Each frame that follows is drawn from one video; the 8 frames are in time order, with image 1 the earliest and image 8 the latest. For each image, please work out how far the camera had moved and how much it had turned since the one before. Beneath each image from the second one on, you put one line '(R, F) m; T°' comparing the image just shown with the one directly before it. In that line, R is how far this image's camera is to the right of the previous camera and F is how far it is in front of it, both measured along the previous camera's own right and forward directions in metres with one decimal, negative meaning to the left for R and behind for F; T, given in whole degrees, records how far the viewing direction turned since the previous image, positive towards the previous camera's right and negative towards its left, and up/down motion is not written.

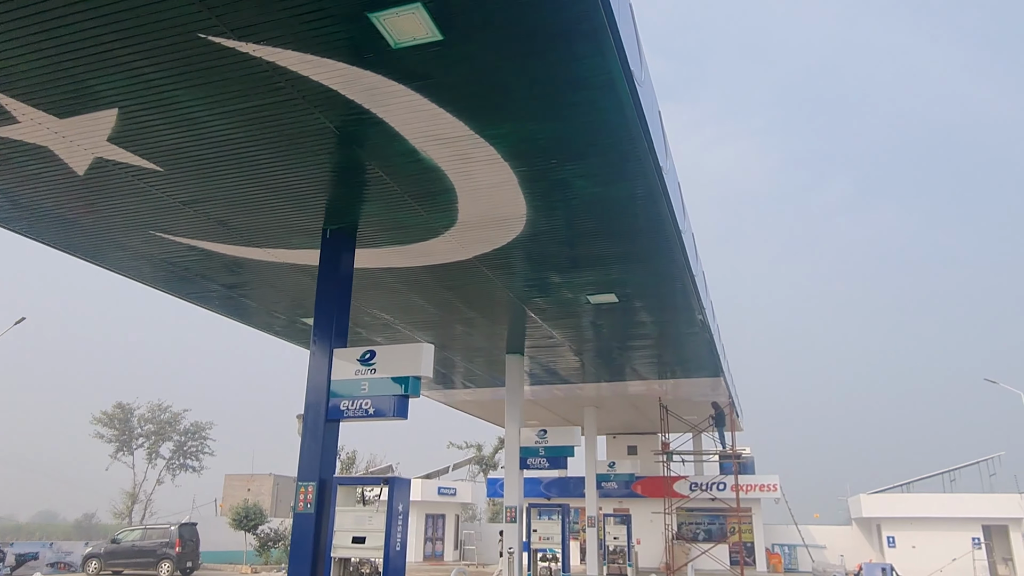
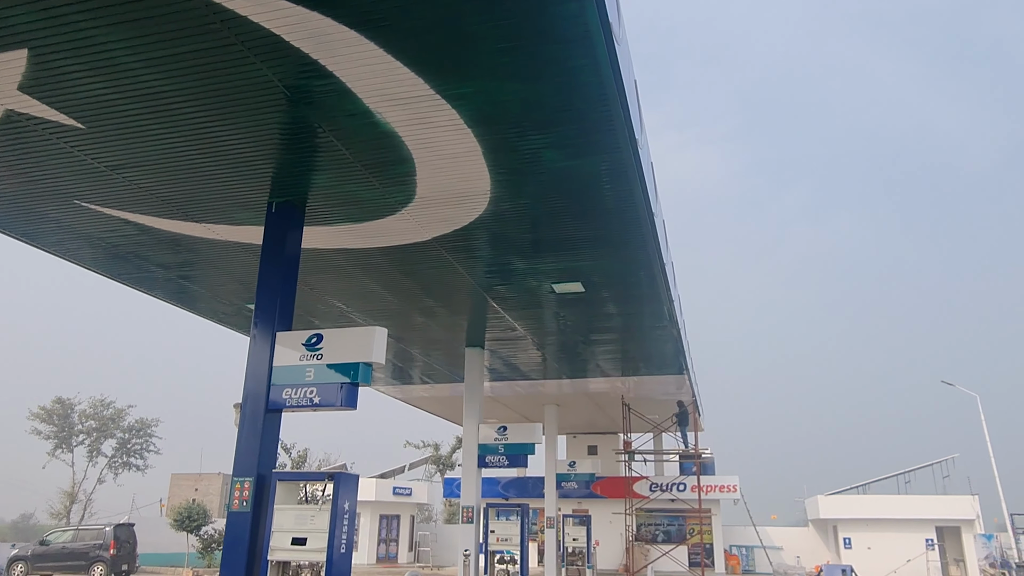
(0.0, +0.6) m; +3°
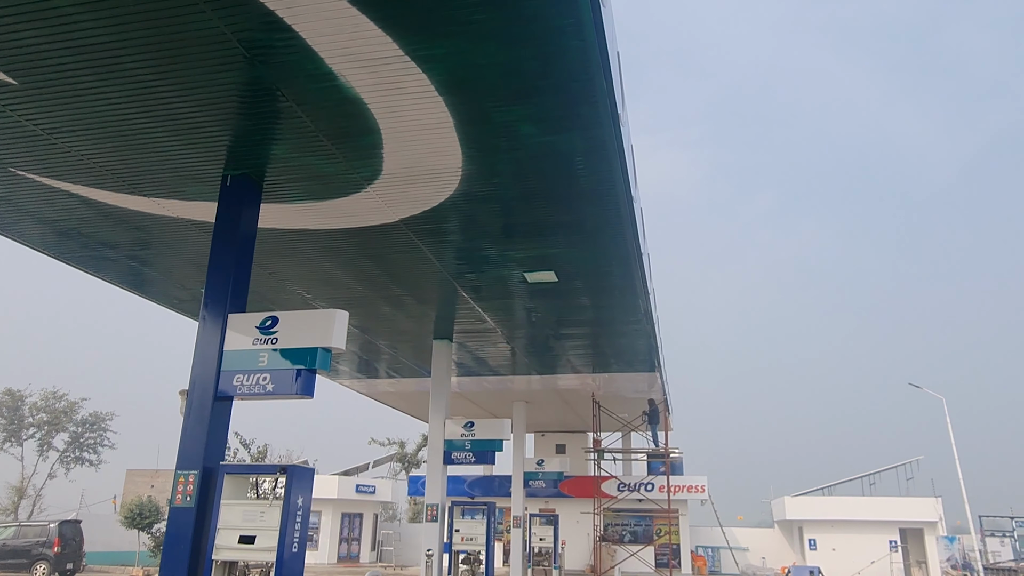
(0.0, +0.5) m; +2°
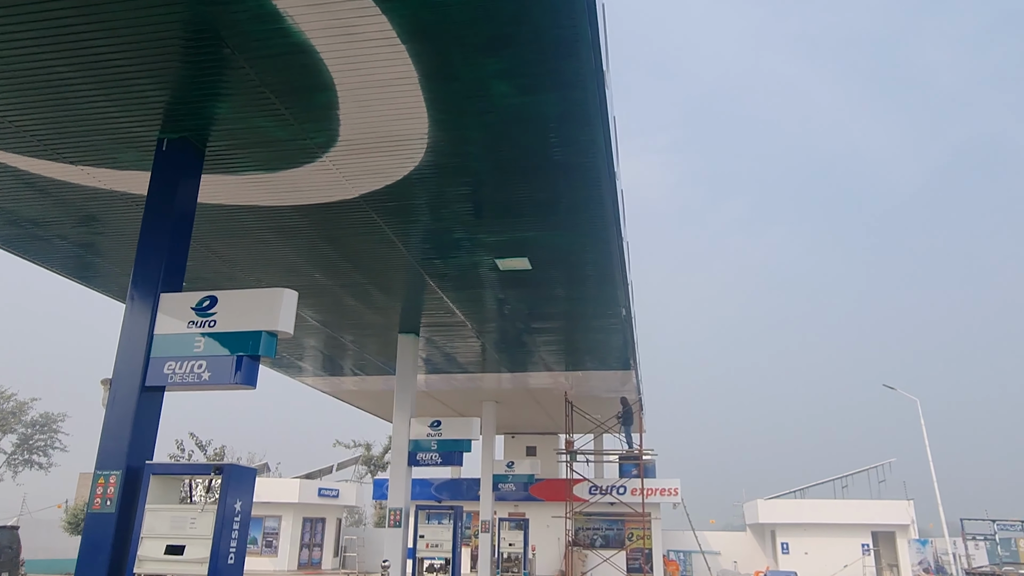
(0.0, +0.8) m; +2°
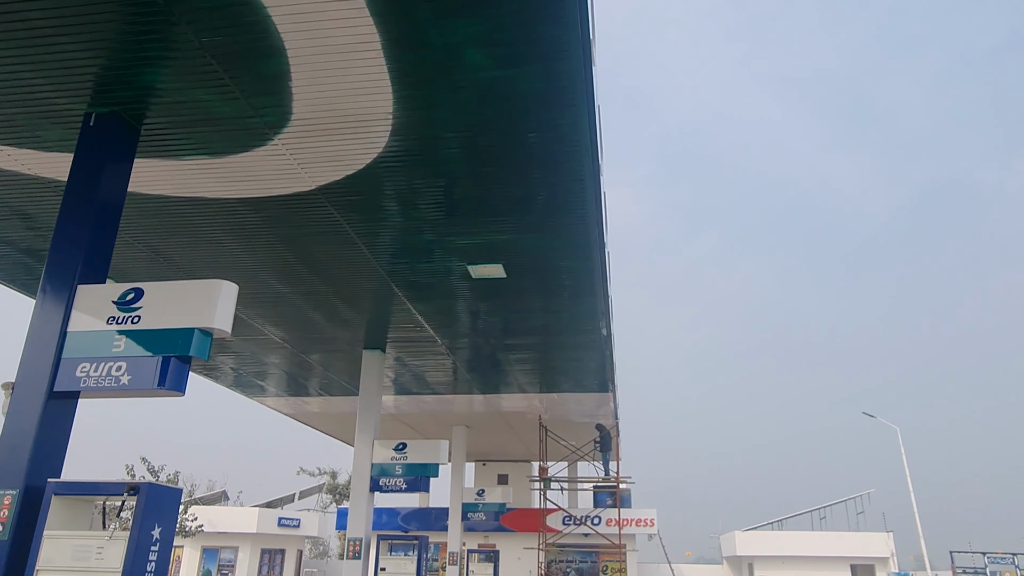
(0.0, +0.8) m; +2°
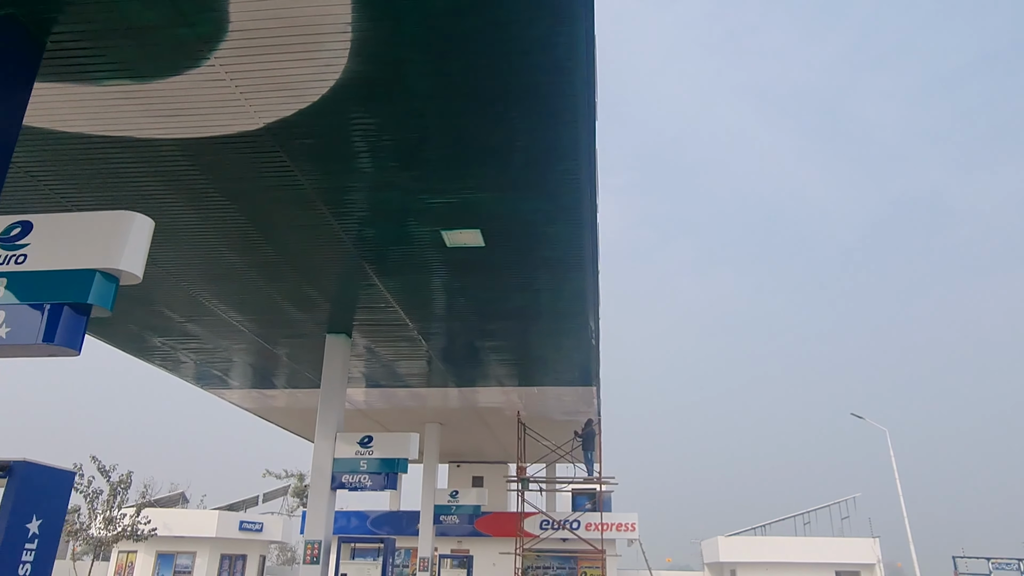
(0.0, +1.0) m; +2°
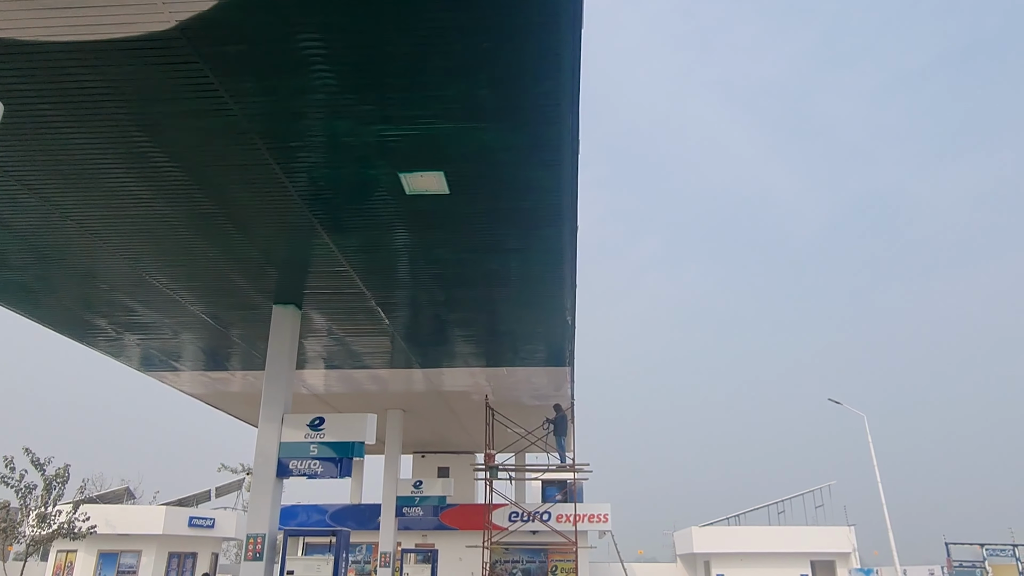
(0.0, +1.1) m; +3°
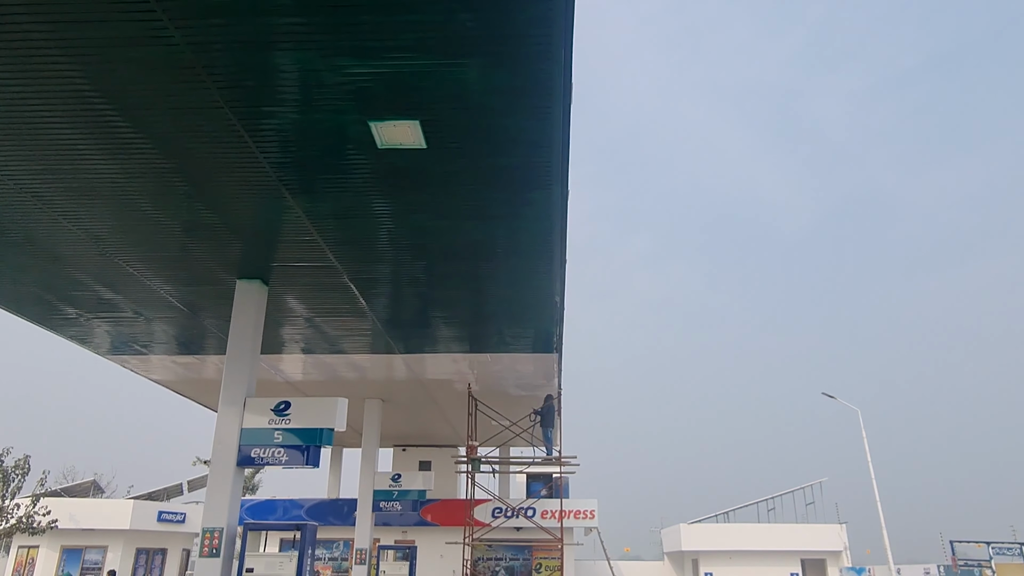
(0.0, +0.8) m; +1°
